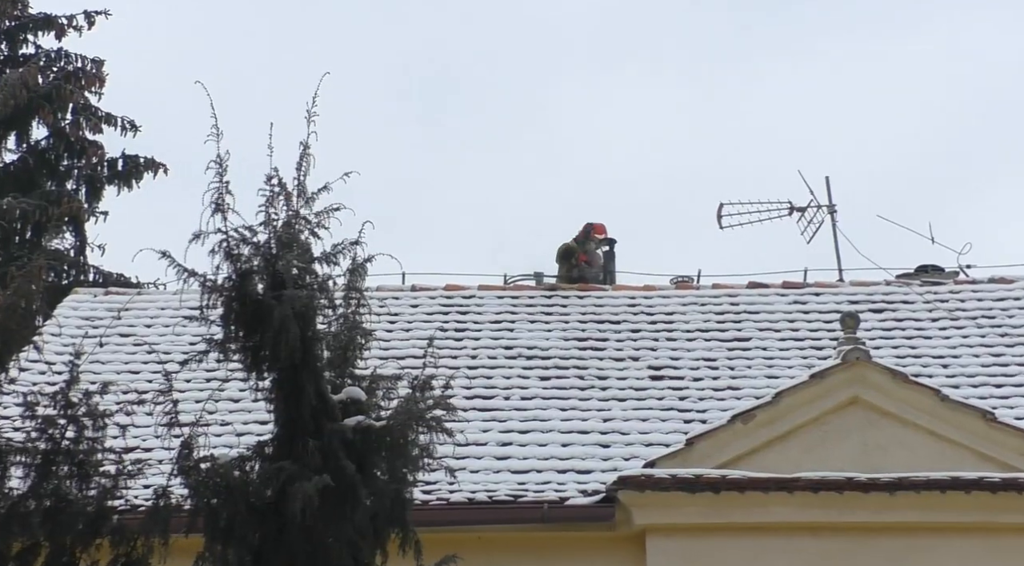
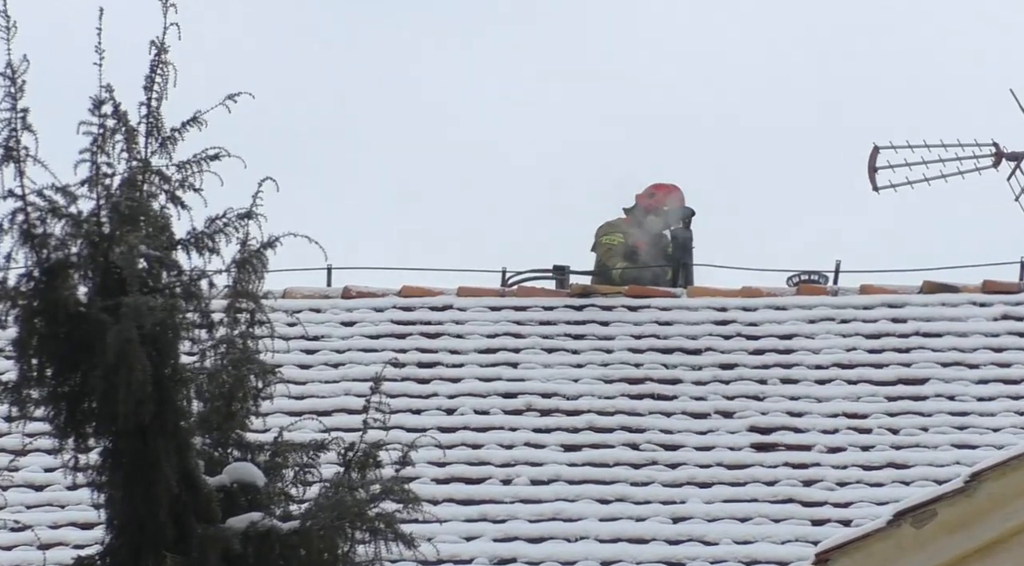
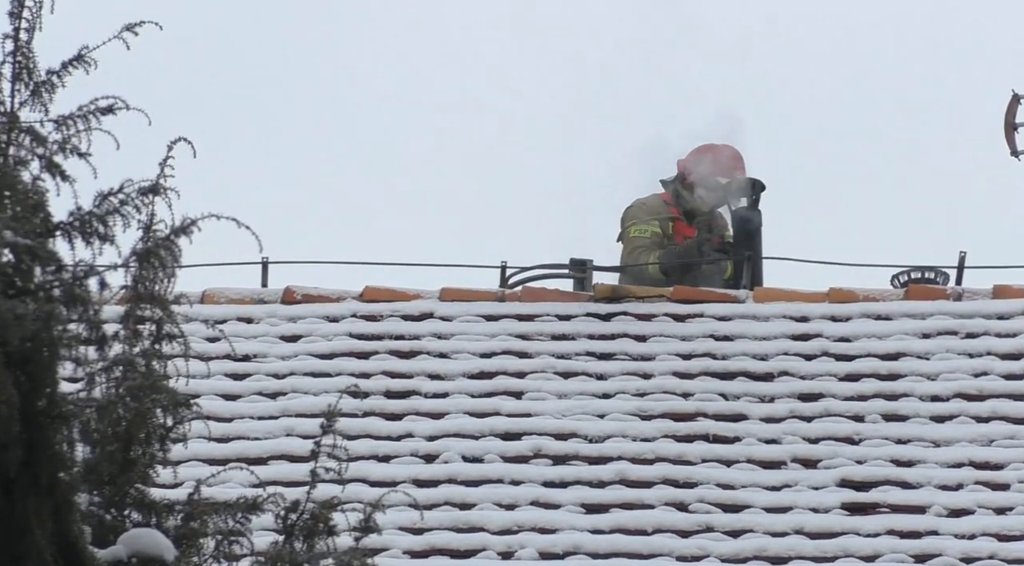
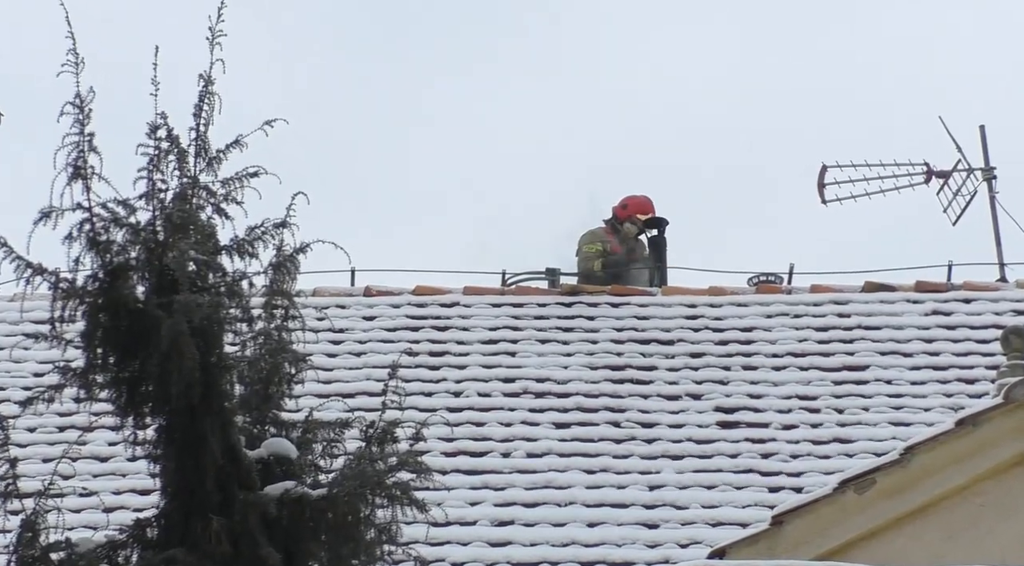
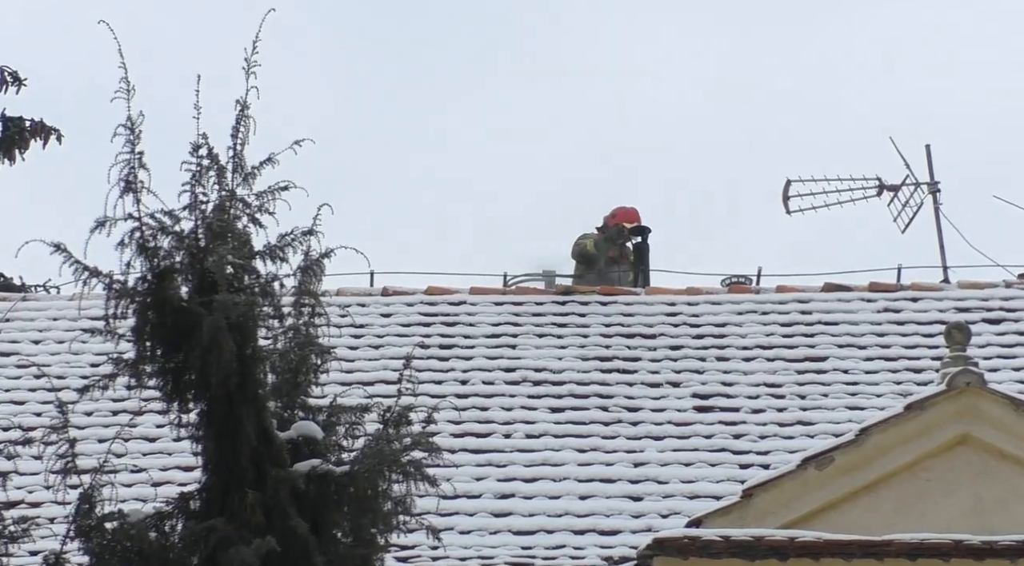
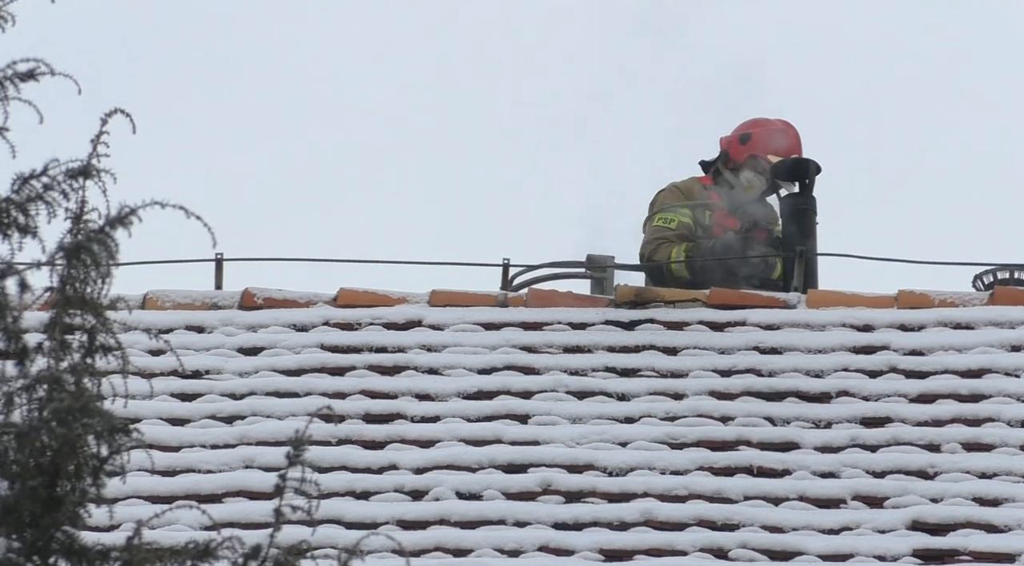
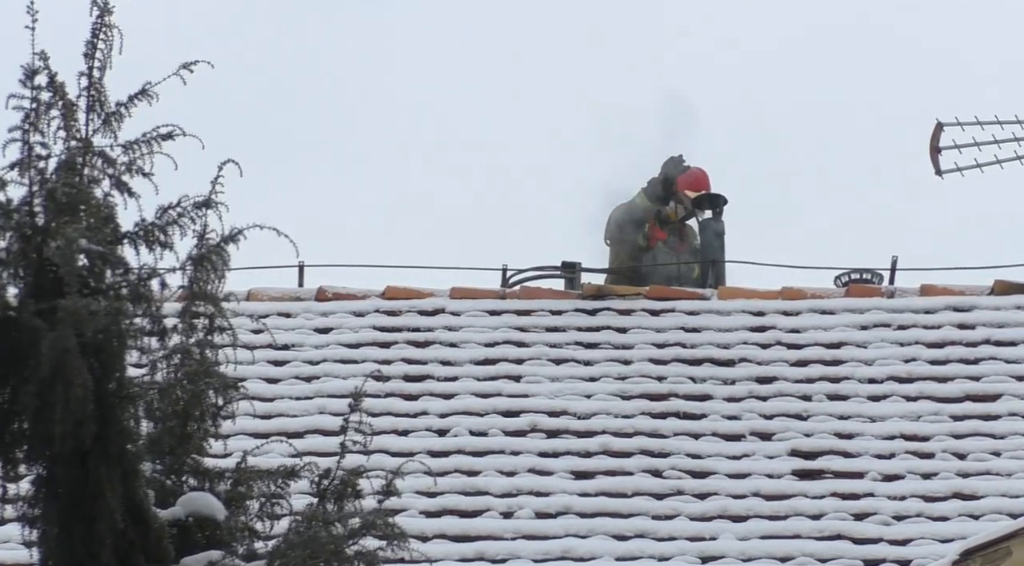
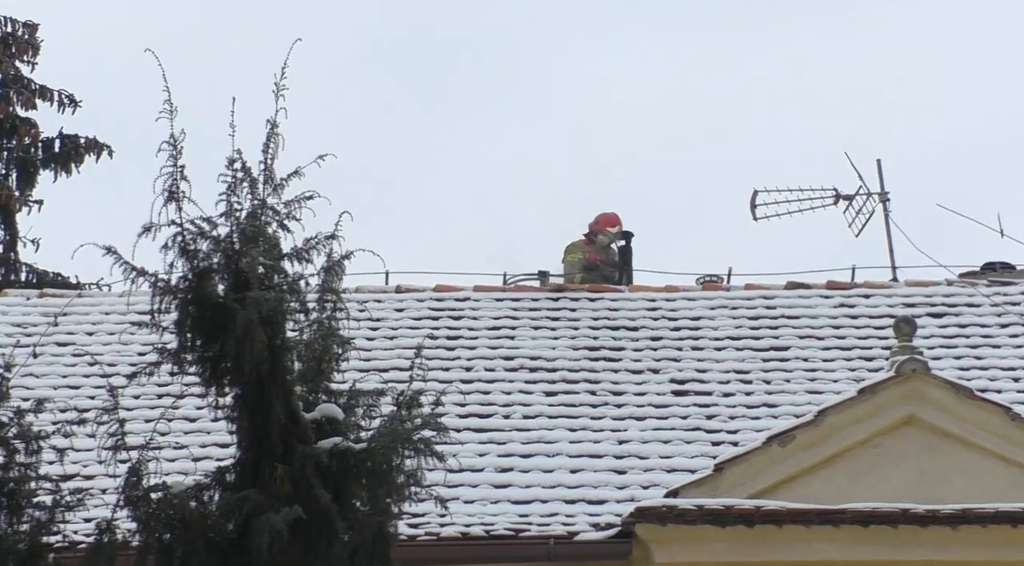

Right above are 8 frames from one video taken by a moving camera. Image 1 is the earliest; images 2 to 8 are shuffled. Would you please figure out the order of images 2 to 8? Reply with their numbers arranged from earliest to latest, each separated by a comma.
8, 5, 4, 2, 7, 3, 6
